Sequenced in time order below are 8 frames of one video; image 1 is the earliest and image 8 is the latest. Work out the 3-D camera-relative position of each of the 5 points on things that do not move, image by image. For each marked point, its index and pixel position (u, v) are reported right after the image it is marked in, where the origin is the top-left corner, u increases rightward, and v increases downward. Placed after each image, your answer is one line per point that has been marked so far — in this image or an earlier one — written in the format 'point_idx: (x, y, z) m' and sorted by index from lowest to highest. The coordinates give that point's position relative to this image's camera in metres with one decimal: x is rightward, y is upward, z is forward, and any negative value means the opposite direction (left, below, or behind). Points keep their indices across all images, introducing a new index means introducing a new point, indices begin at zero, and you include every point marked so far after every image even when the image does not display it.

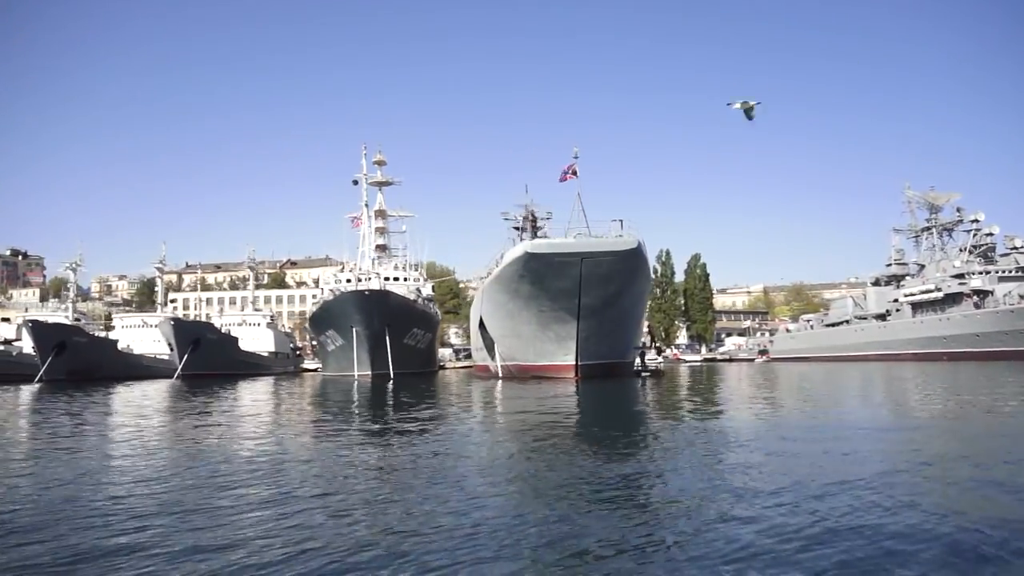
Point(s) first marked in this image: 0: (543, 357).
0: (+0.7, -1.4, +15.1) m
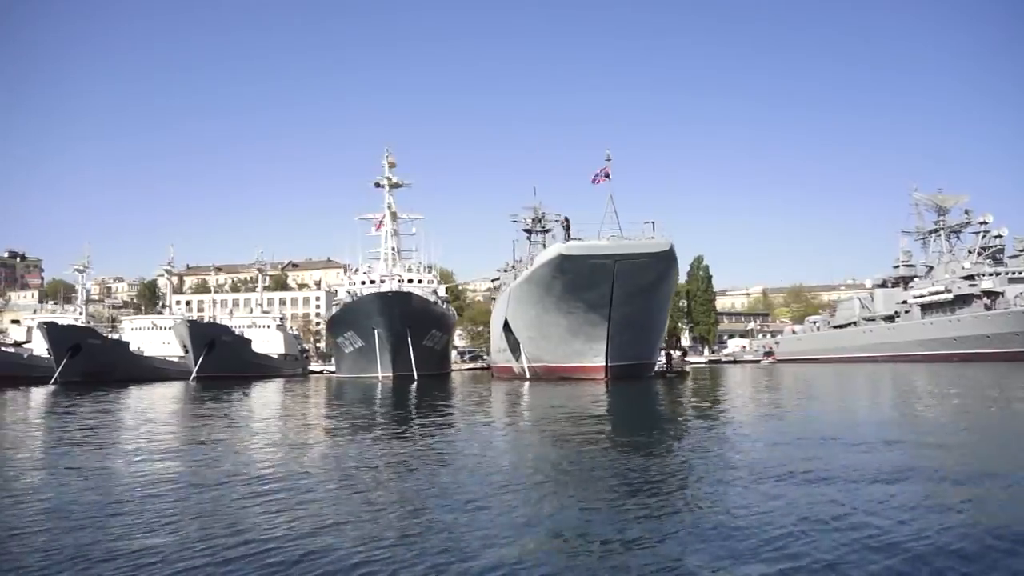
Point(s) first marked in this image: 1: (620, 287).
0: (+1.3, -1.4, +15.2) m
1: (+2.0, 0.0, +13.3) m
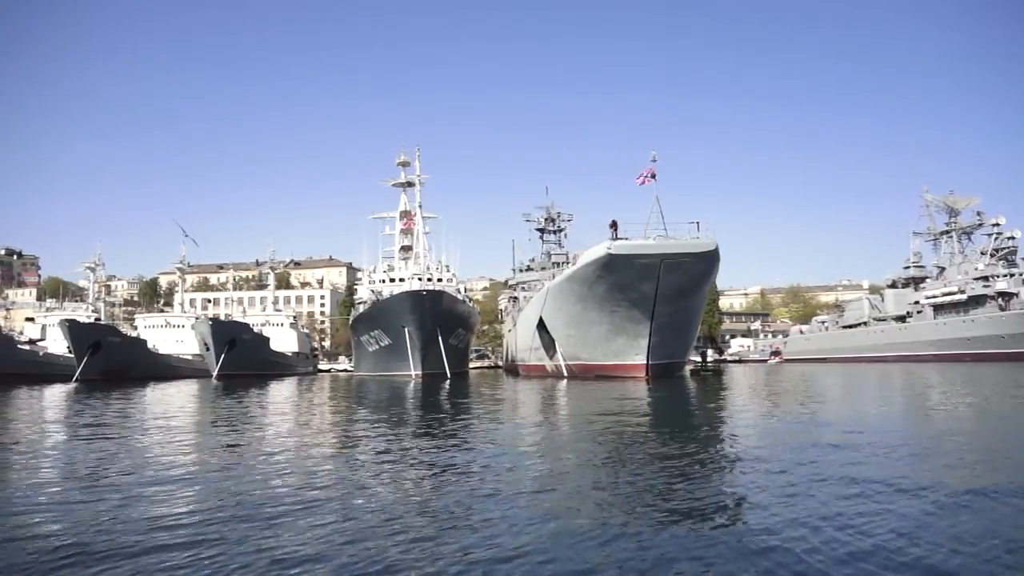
0: (+2.0, -1.4, +15.3) m
1: (+2.8, 0.0, +13.5) m
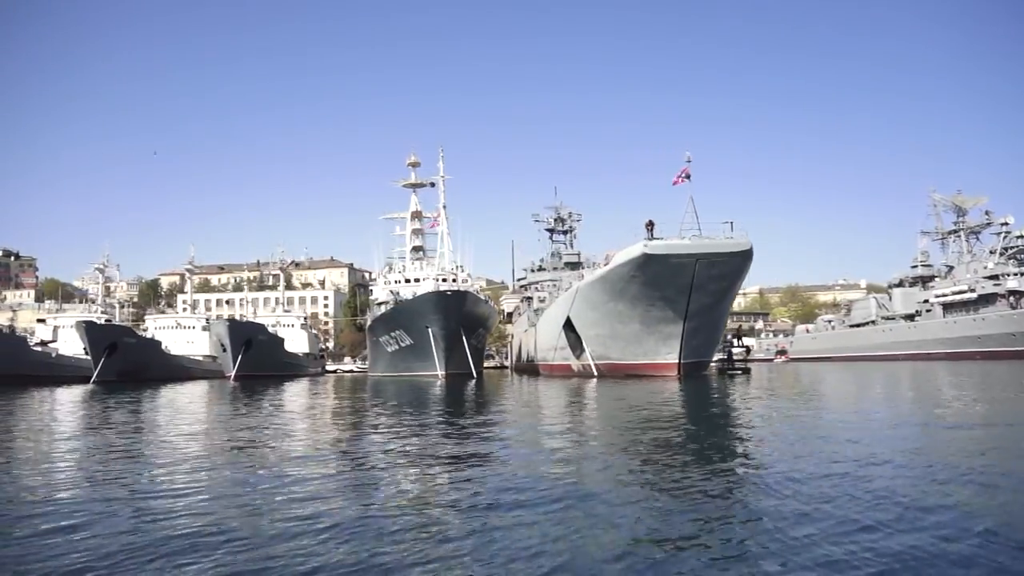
0: (+2.7, -1.4, +15.4) m
1: (+3.5, 0.0, +13.6) m
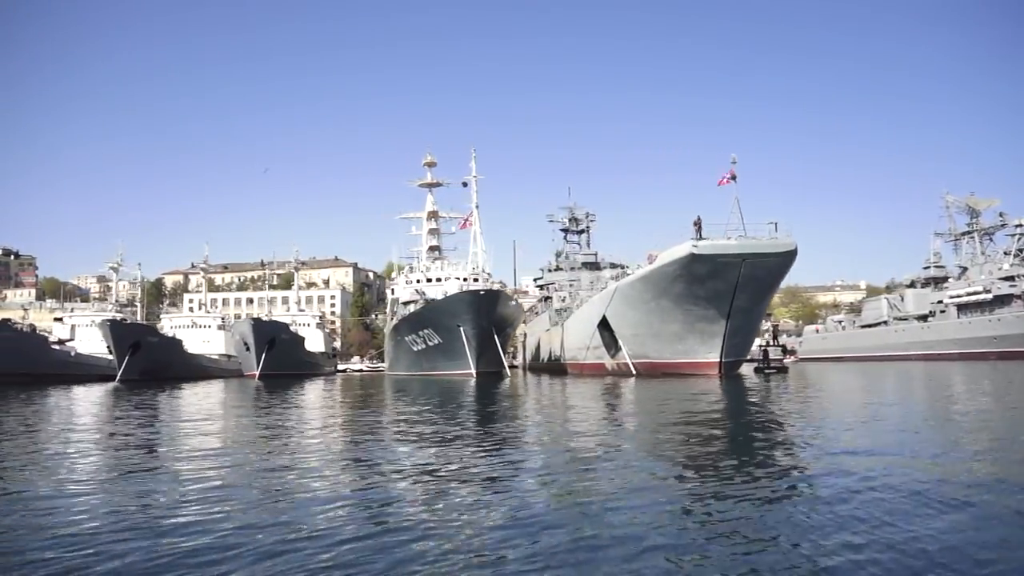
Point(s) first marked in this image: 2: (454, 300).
0: (+3.5, -1.4, +15.6) m
1: (+4.3, 0.0, +13.8) m
2: (-1.5, -0.3, +18.7) m
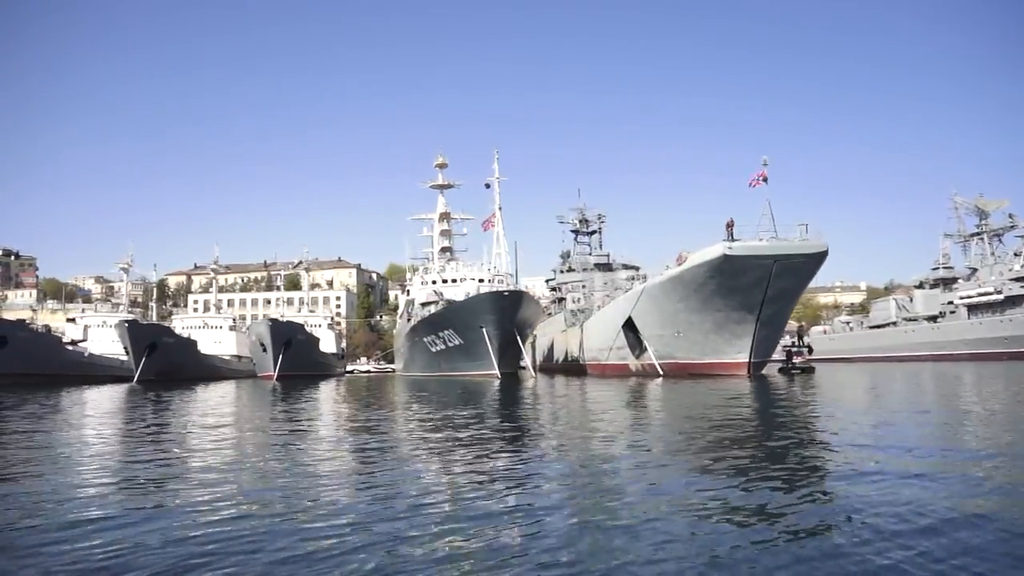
0: (+4.1, -1.4, +15.7) m
1: (+4.9, 0.0, +13.9) m
2: (-0.9, -0.3, +18.8) m
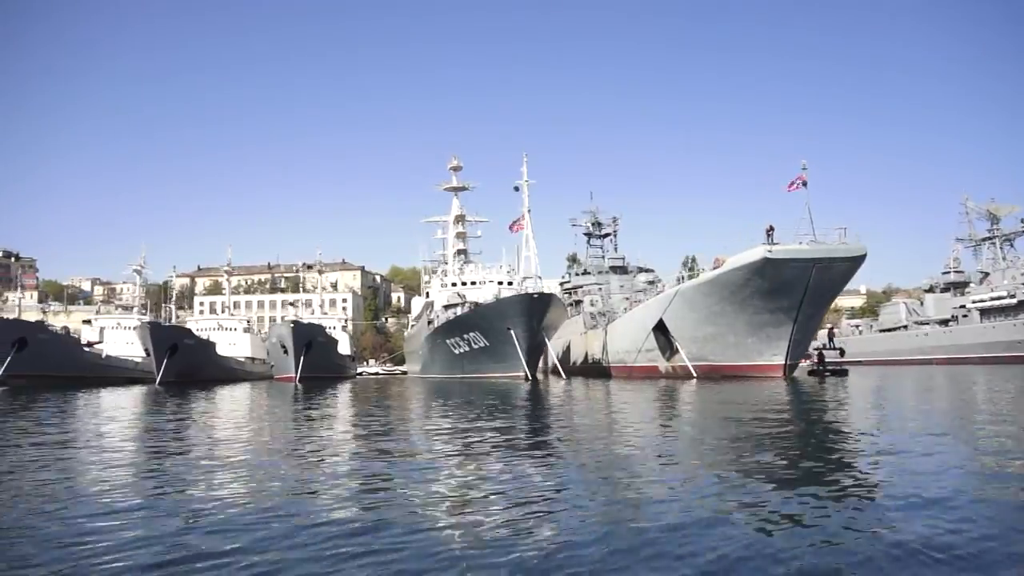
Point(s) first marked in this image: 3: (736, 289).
0: (+4.8, -1.5, +15.8) m
1: (+5.7, 0.0, +14.0) m
2: (-0.2, -0.4, +18.9) m
3: (+4.3, -0.1, +14.5) m
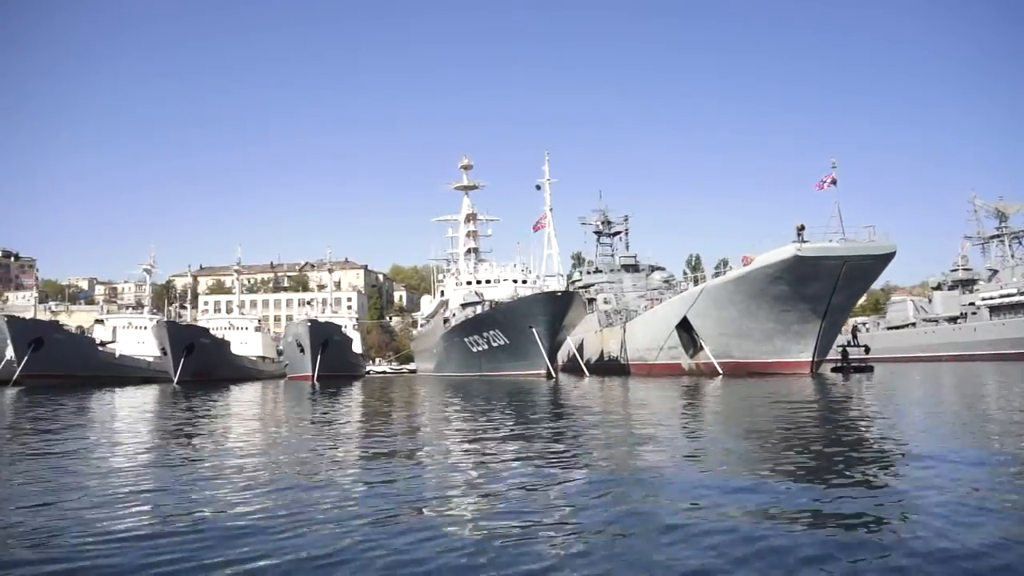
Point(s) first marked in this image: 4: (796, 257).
0: (+5.4, -1.4, +16.0) m
1: (+6.2, 0.0, +14.2) m
2: (+0.4, -0.3, +19.0) m
3: (+4.9, 0.0, +14.6) m
4: (+5.1, +0.6, +13.5) m
